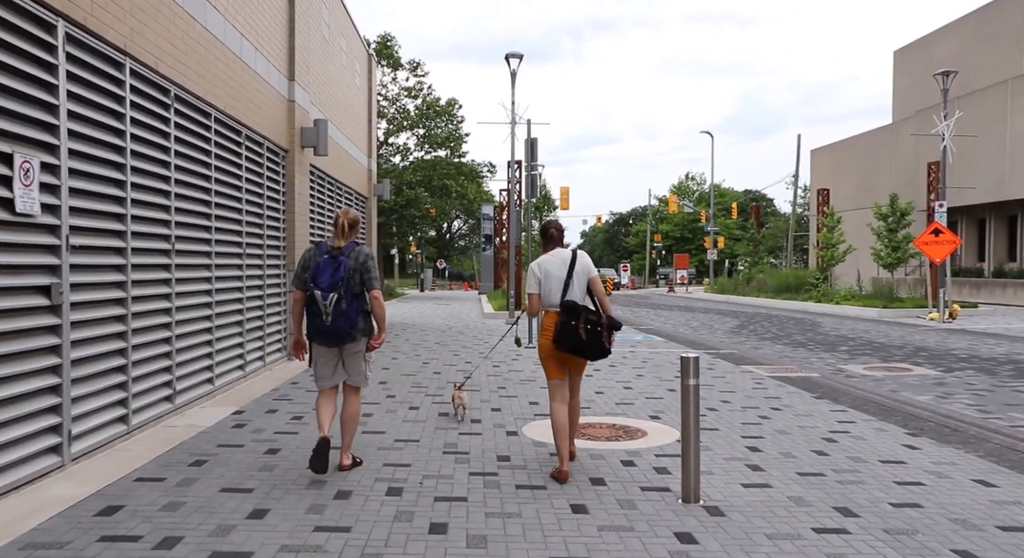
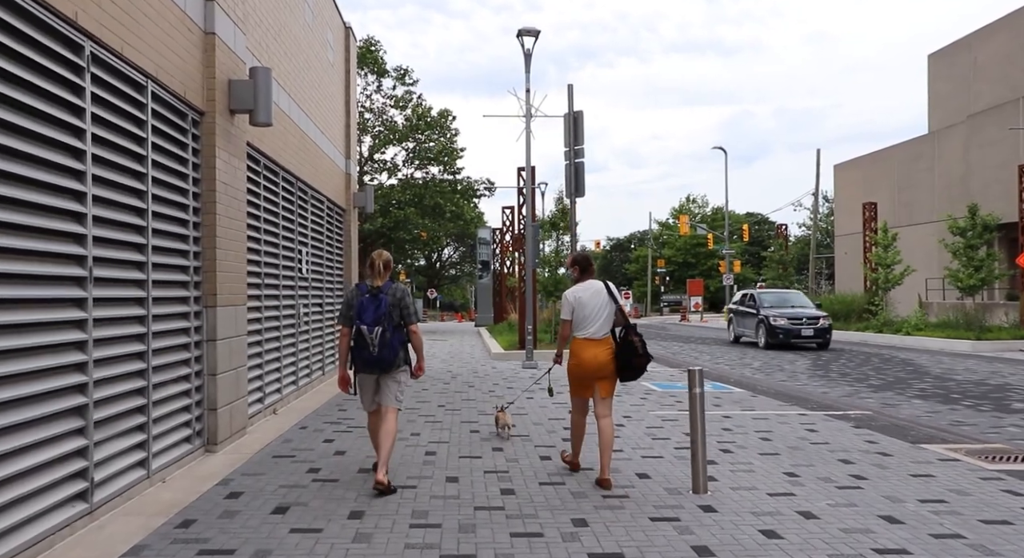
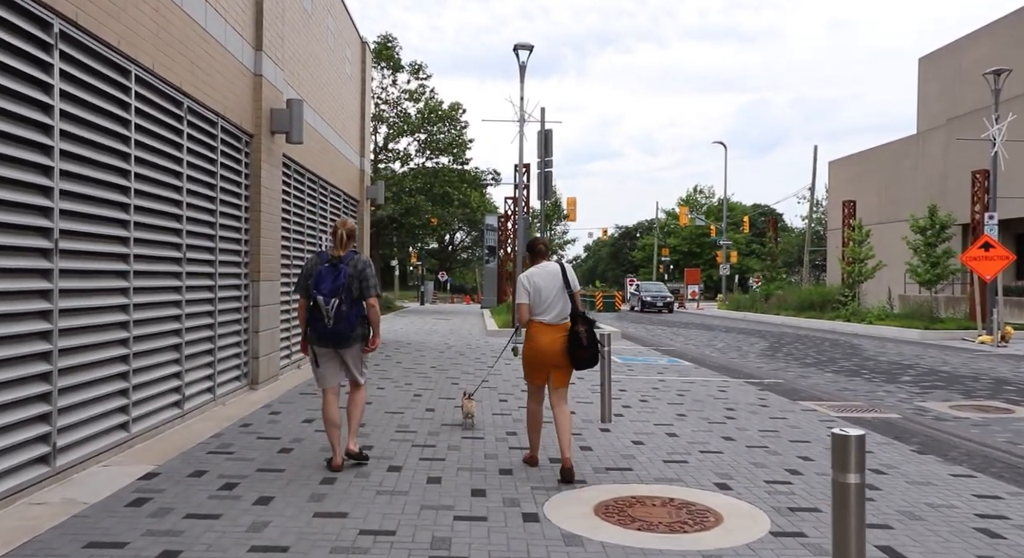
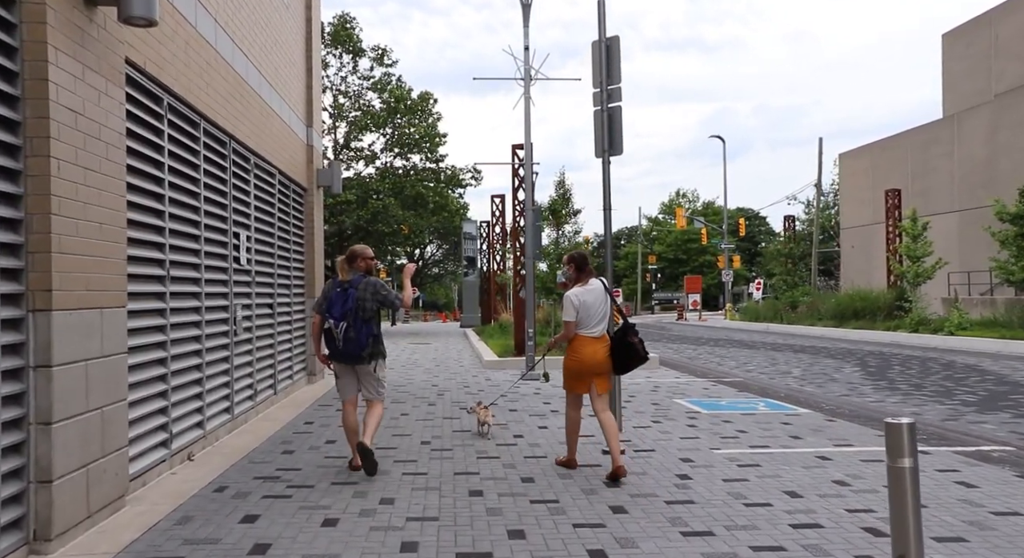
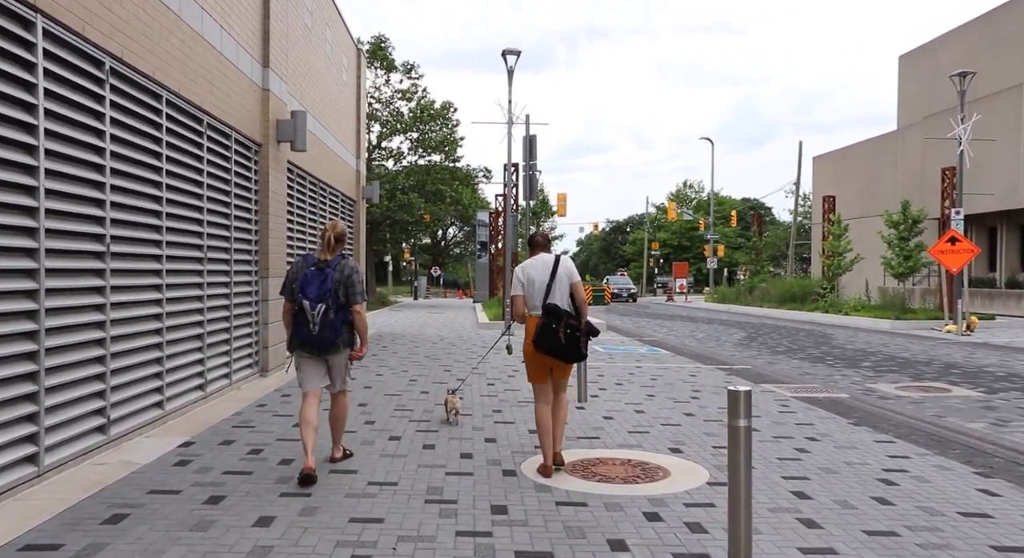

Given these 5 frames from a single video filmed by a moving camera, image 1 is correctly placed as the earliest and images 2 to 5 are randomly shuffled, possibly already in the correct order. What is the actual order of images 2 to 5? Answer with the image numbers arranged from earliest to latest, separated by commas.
5, 3, 2, 4
